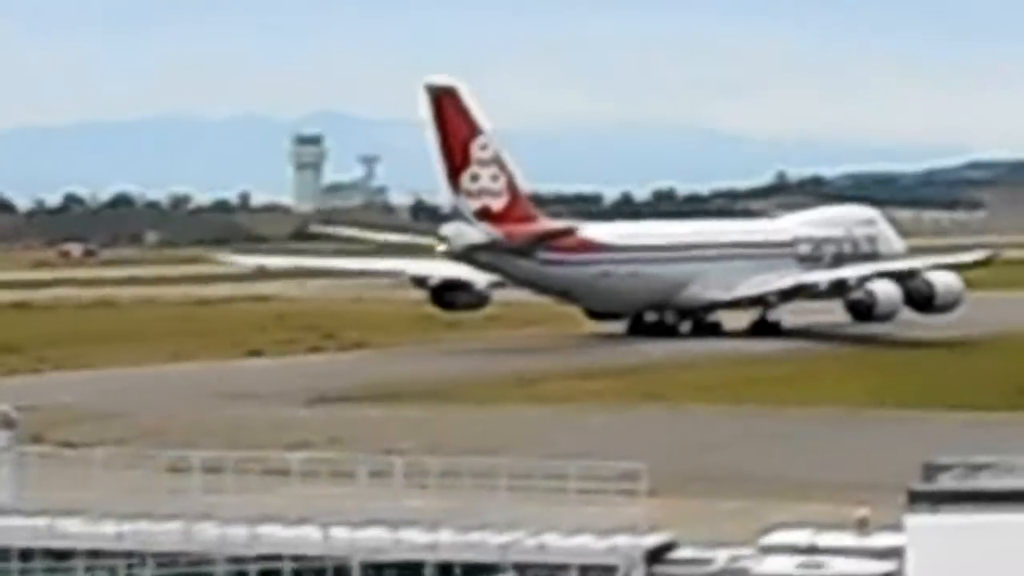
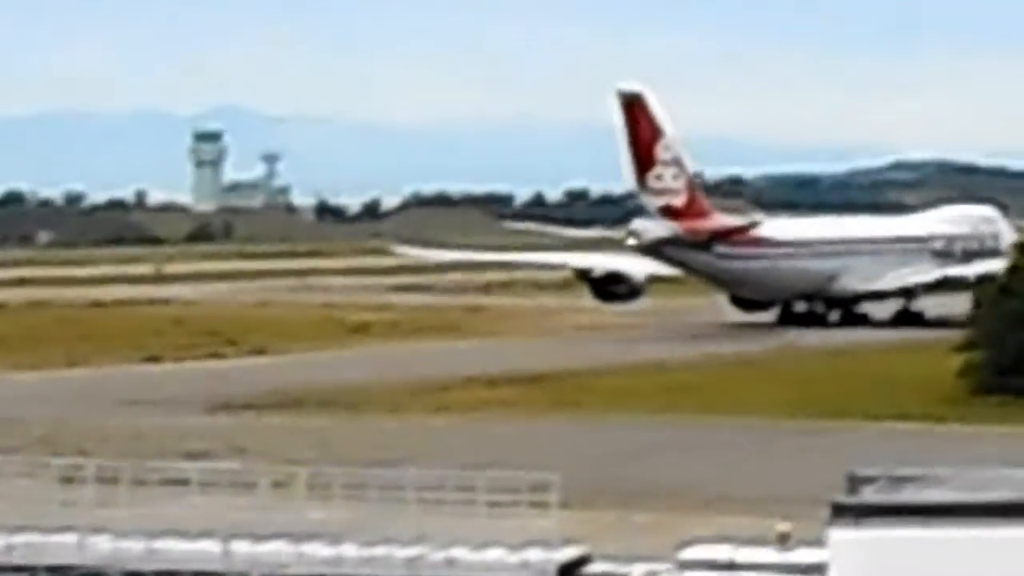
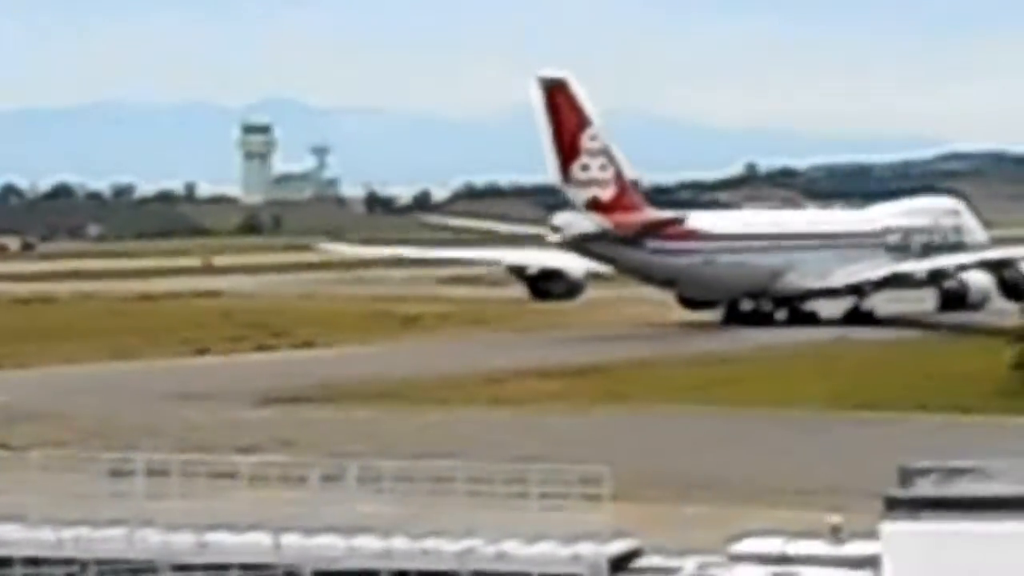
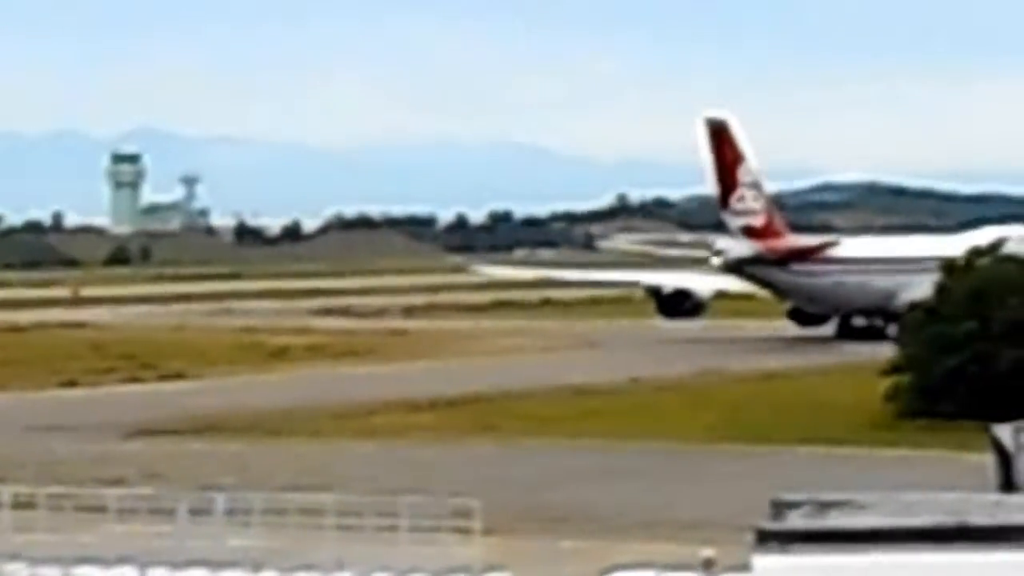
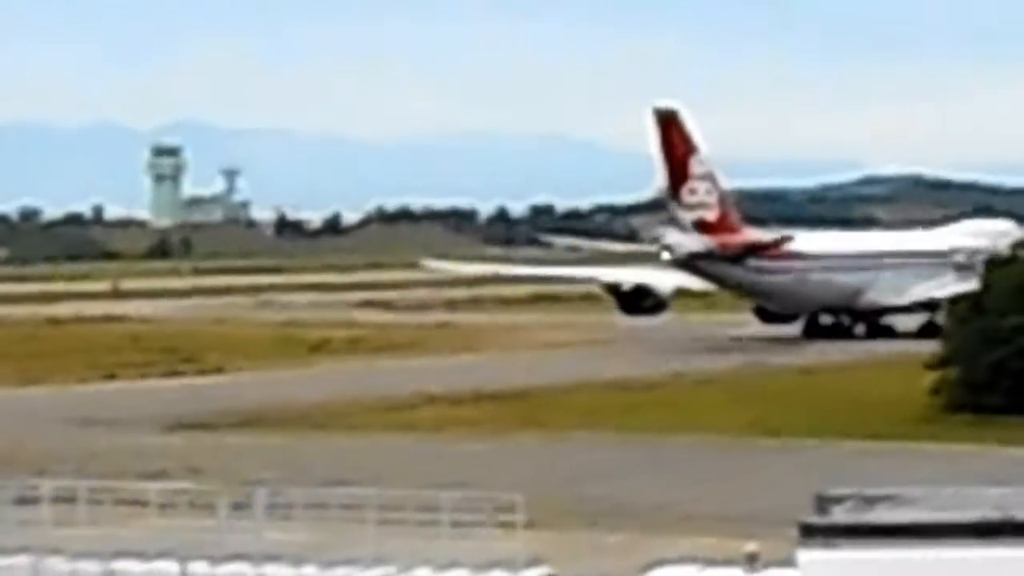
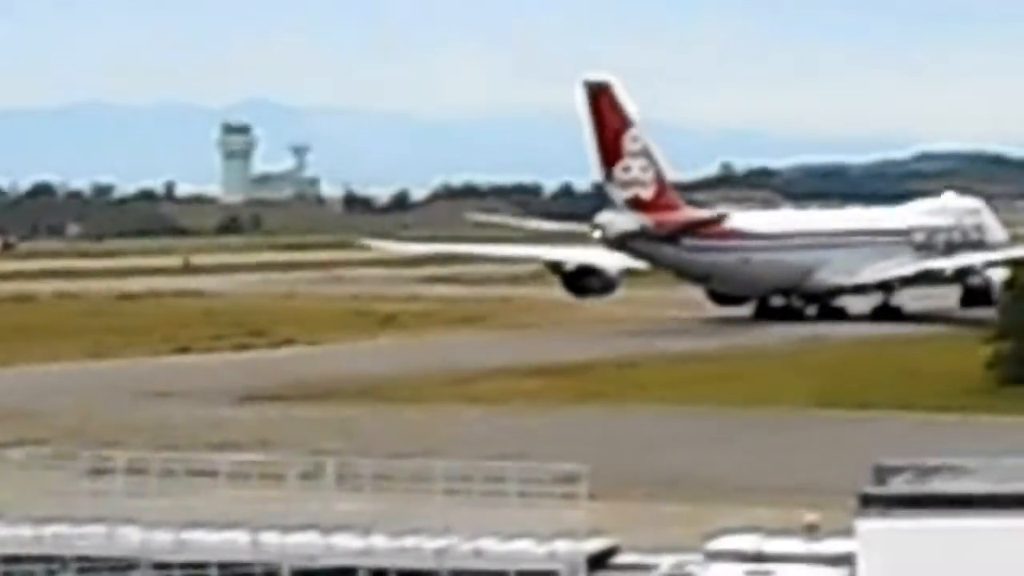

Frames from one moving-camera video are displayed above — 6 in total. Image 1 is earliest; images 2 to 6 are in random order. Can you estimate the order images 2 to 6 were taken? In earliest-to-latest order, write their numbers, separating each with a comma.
3, 6, 2, 5, 4
